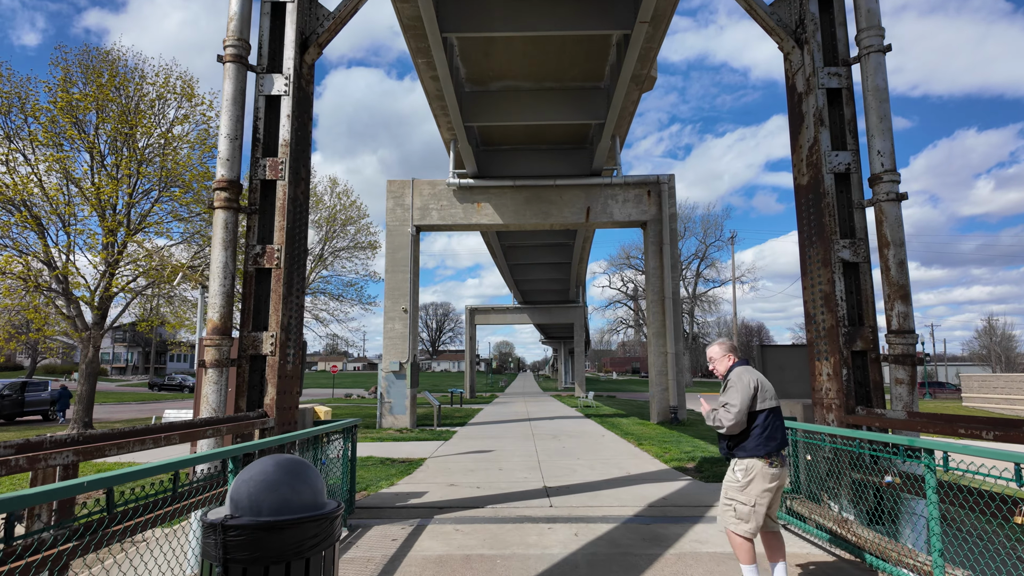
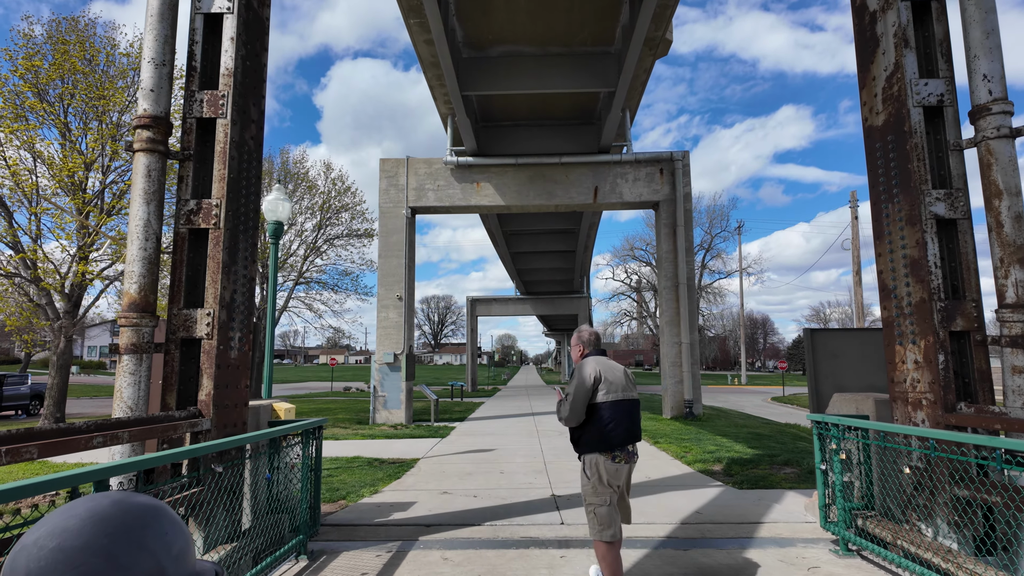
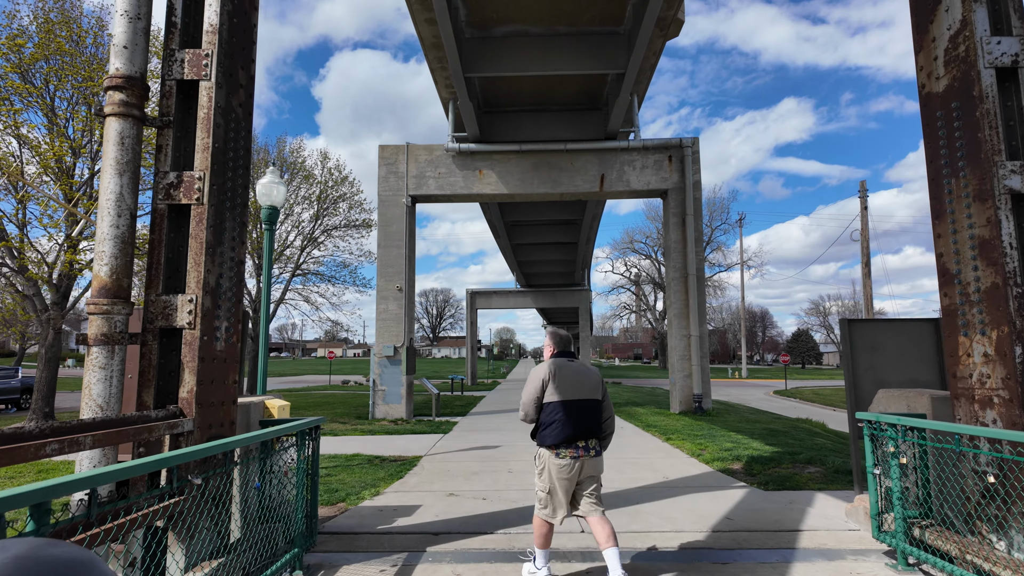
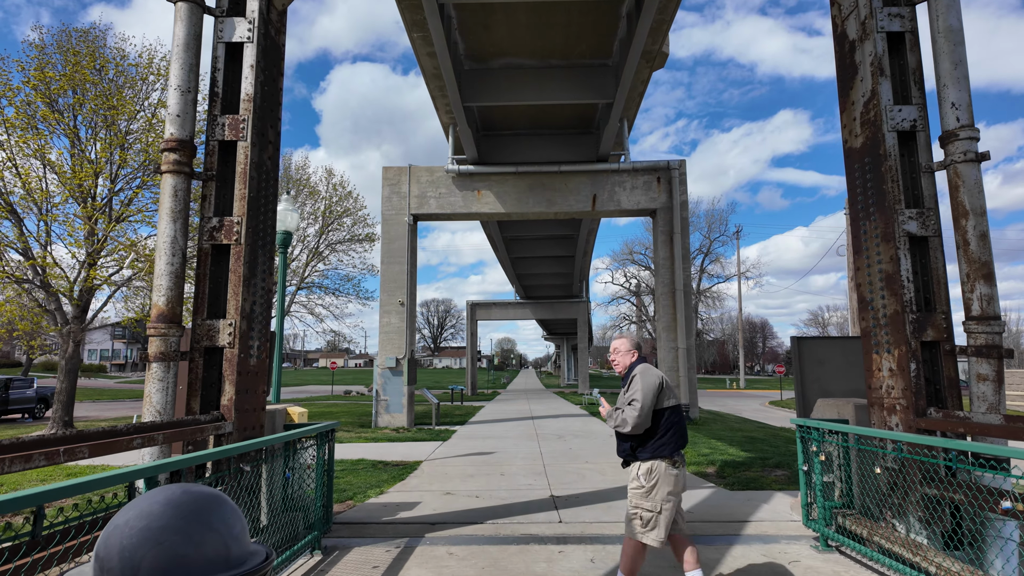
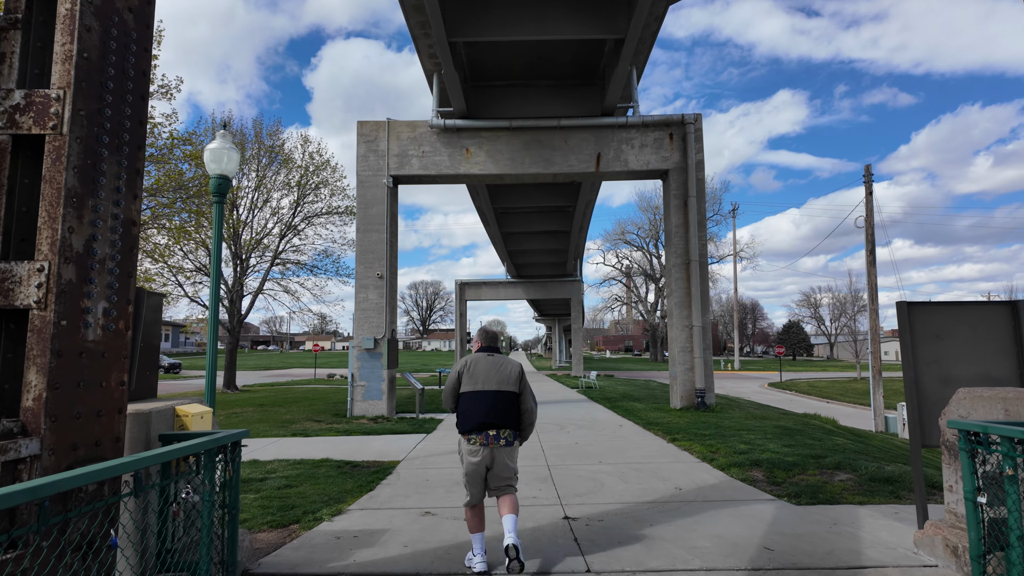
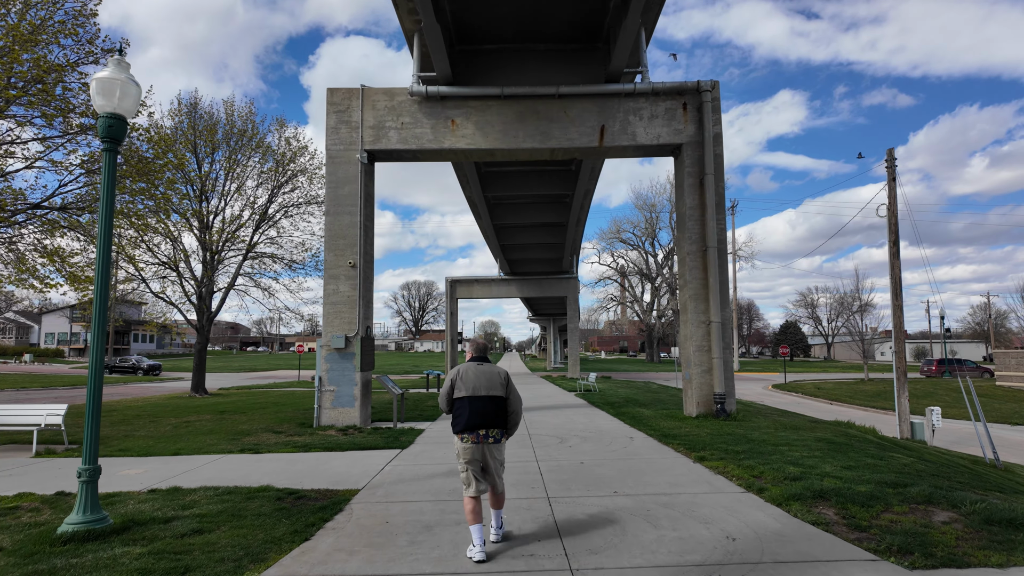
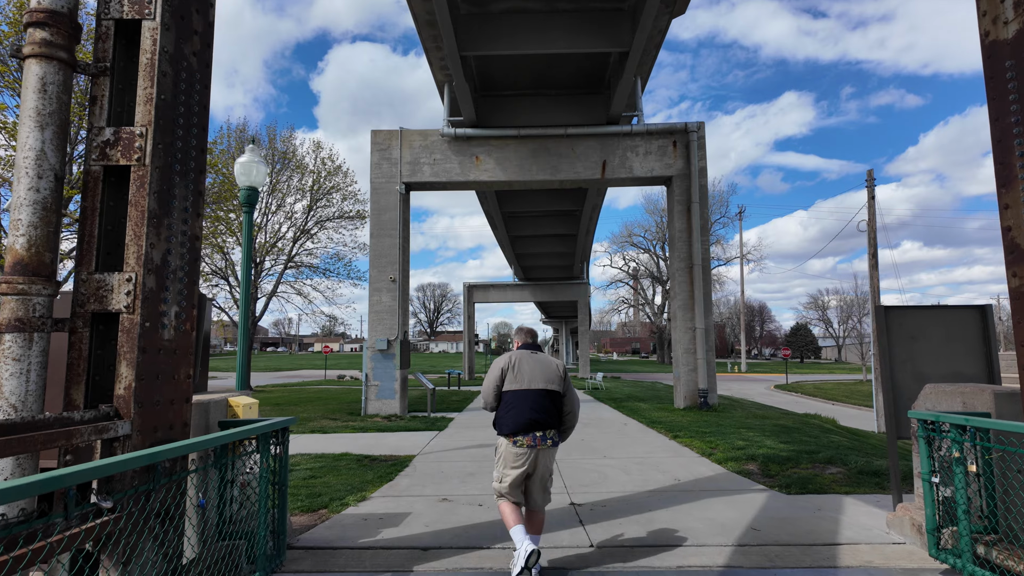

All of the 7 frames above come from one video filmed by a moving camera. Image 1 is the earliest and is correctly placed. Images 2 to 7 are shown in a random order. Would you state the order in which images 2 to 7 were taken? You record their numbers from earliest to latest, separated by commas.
4, 2, 3, 7, 5, 6
